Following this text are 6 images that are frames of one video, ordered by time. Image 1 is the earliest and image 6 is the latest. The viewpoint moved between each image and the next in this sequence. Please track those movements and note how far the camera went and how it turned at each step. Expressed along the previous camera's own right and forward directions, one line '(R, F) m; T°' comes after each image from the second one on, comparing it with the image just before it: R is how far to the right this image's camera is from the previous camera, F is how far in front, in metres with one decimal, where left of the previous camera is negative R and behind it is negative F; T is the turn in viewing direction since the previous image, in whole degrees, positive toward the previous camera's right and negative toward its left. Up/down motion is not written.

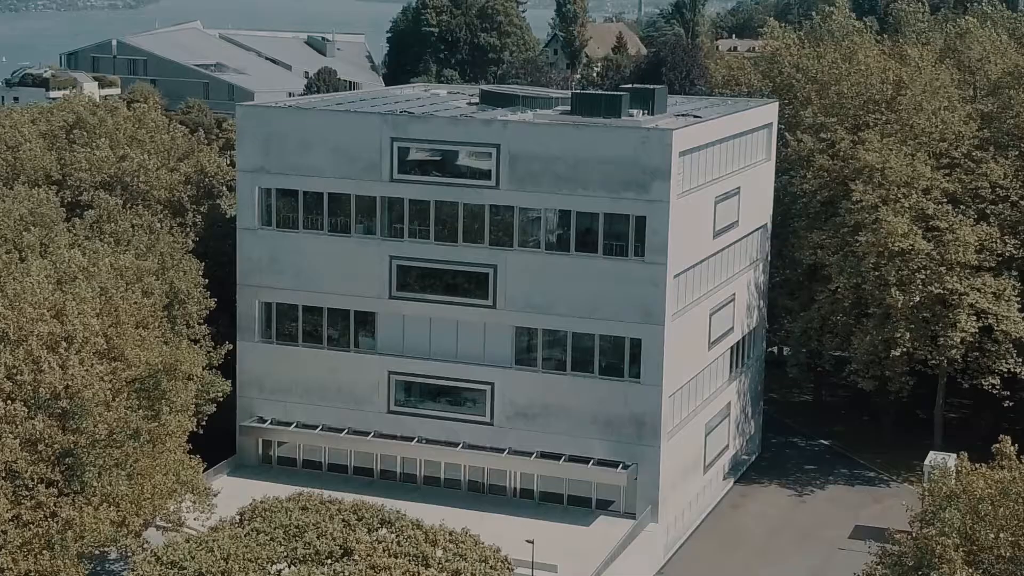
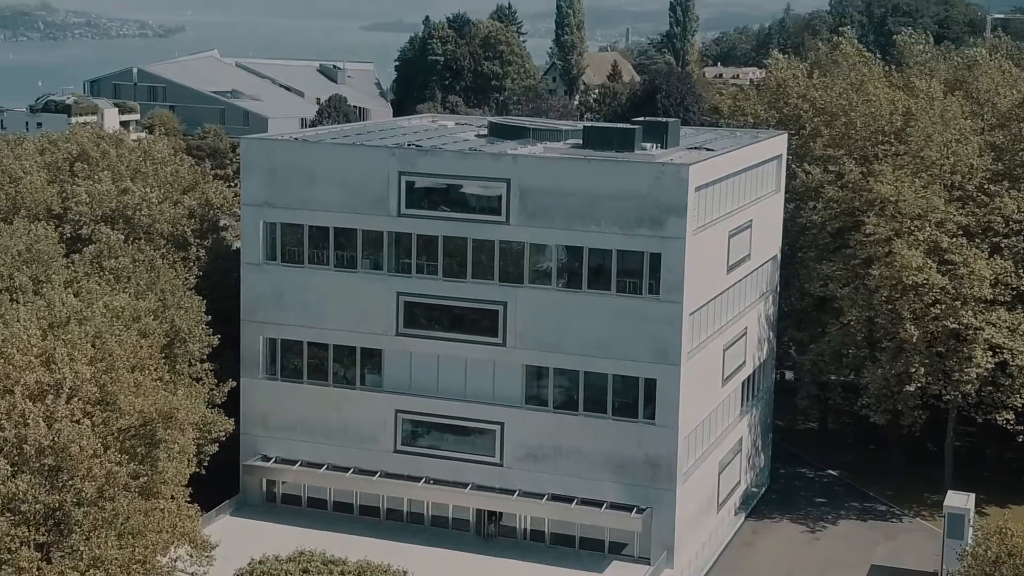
(-0.1, +0.9) m; 0°
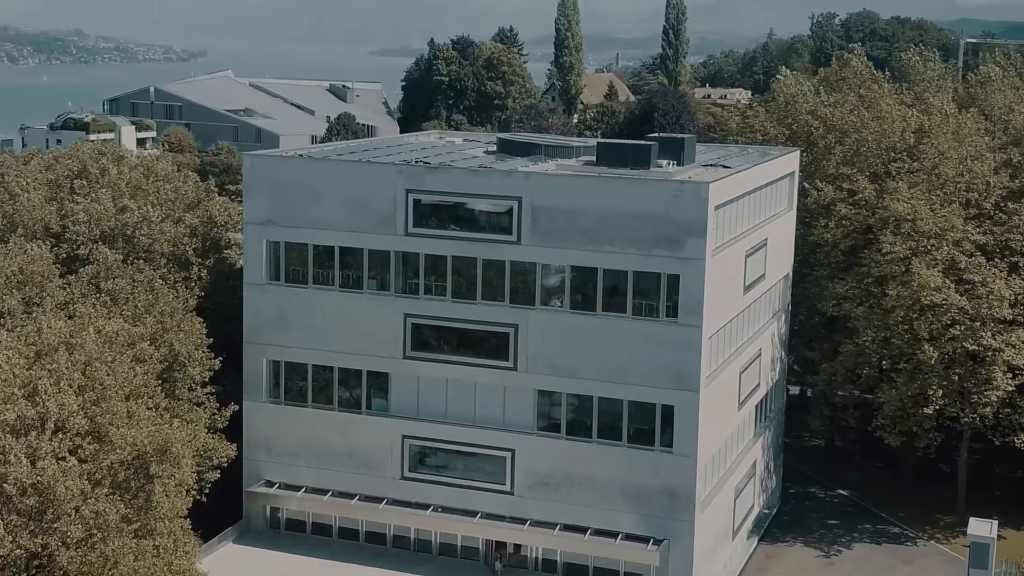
(-0.1, +1.3) m; 0°
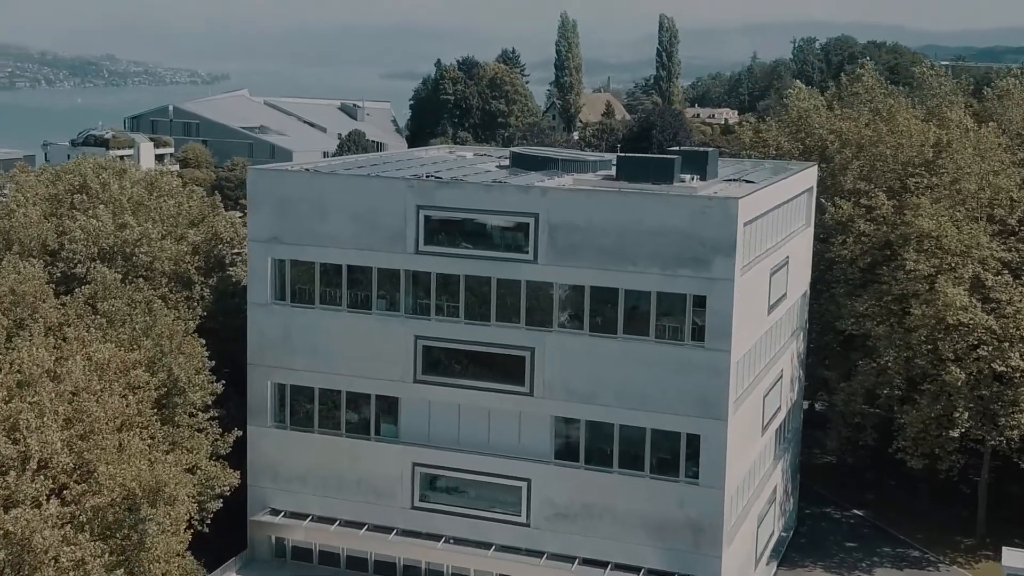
(-0.2, +1.8) m; 0°
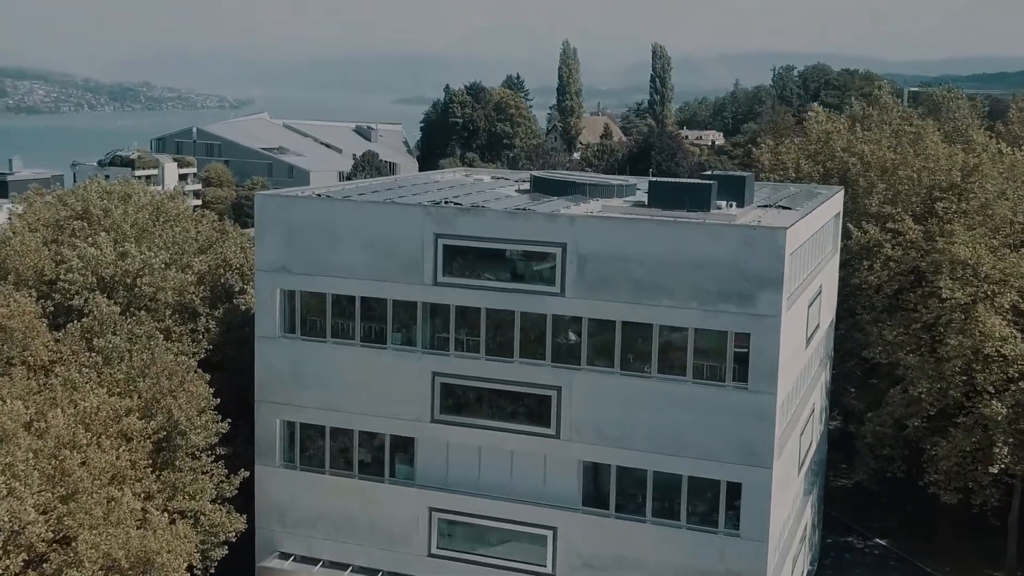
(-0.3, +2.3) m; -1°
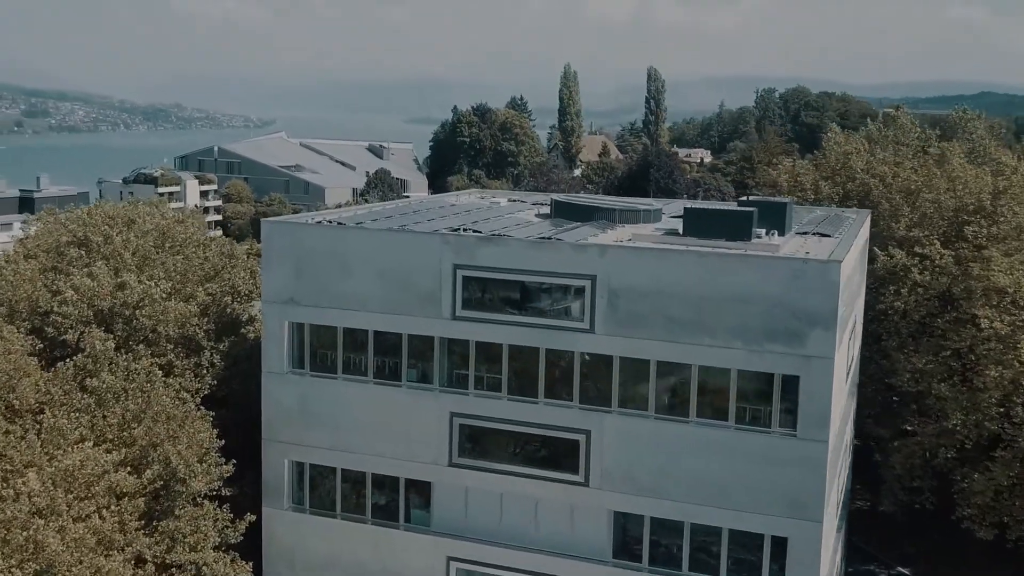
(-0.2, +2.3) m; 0°
